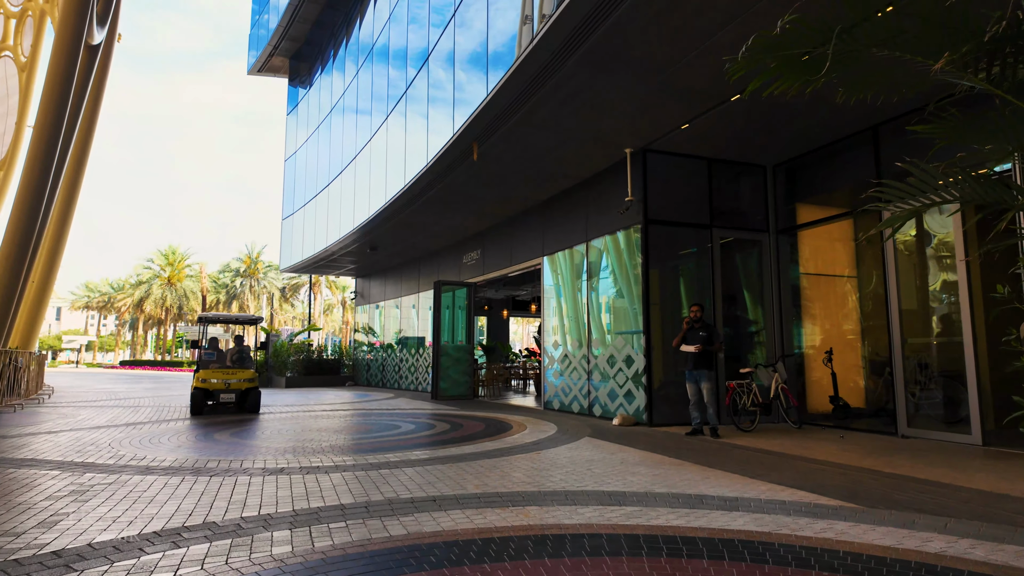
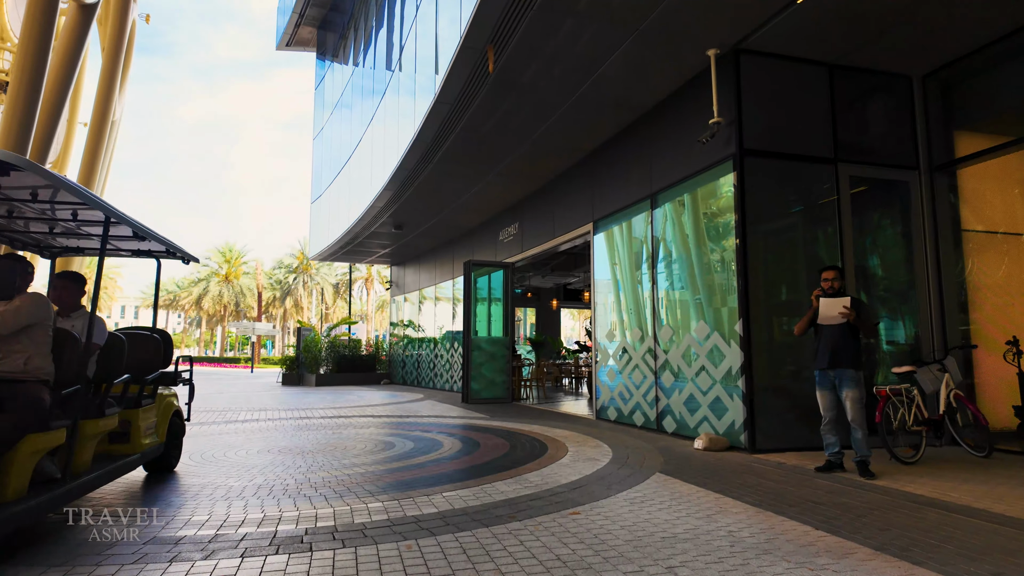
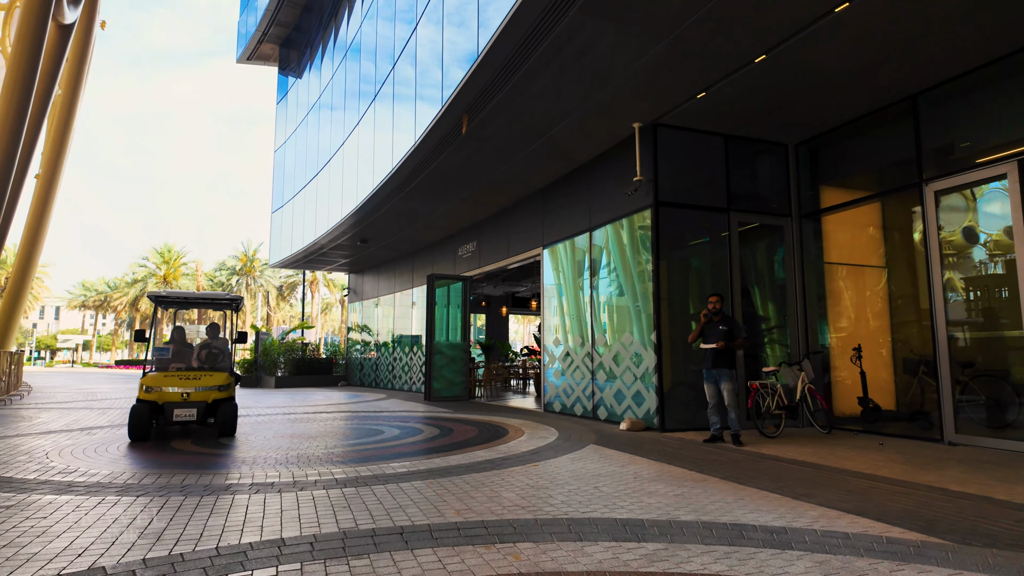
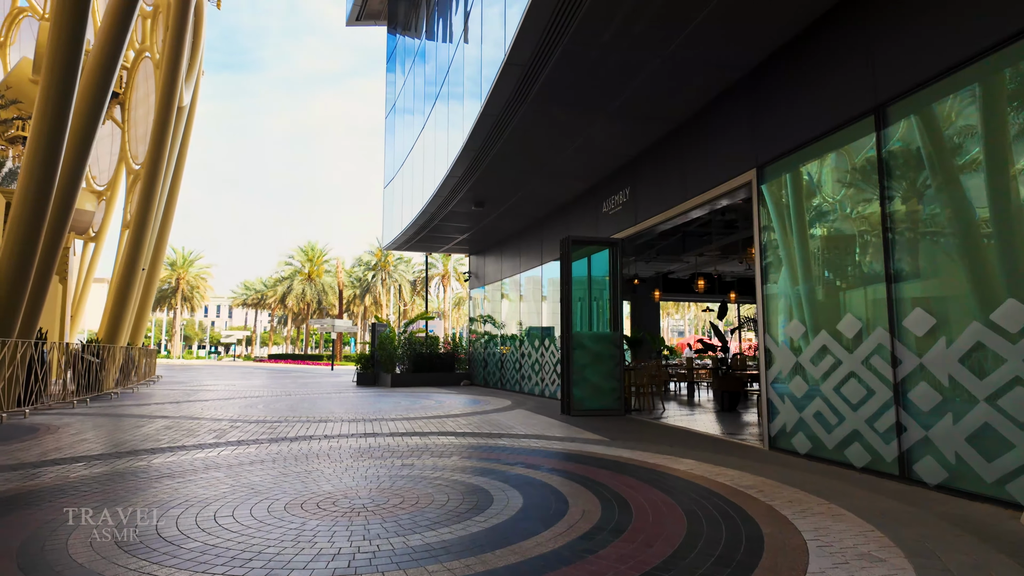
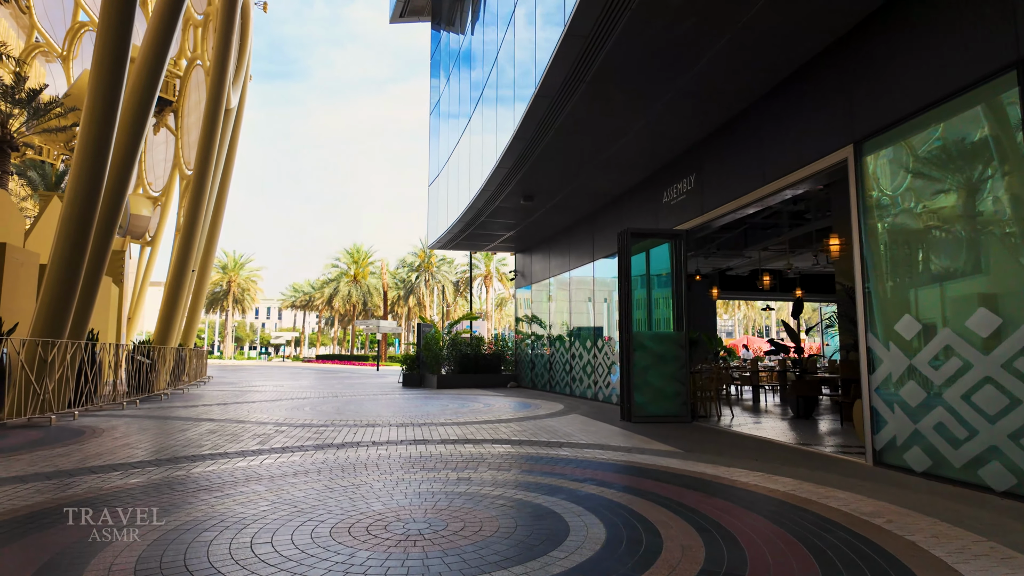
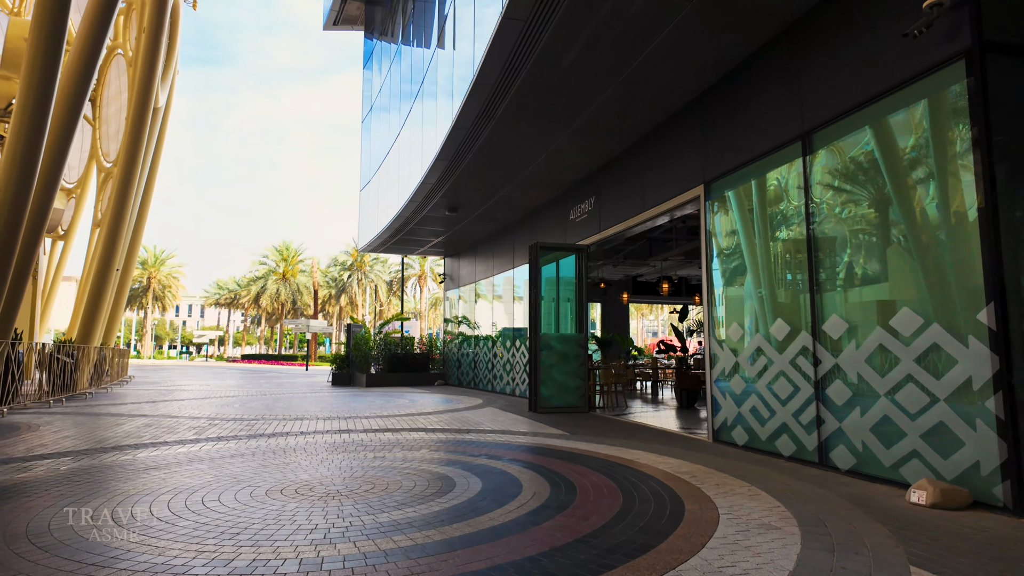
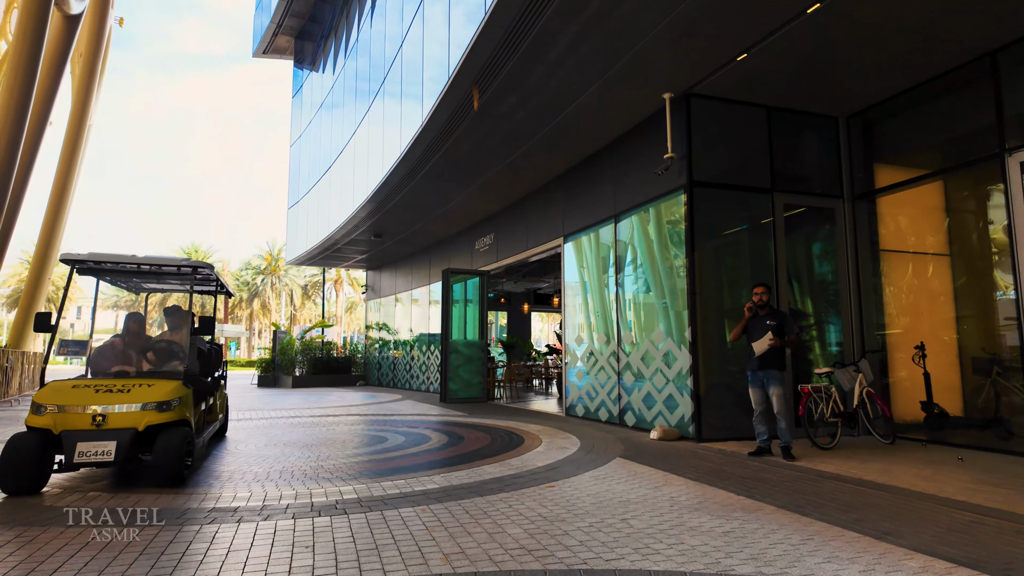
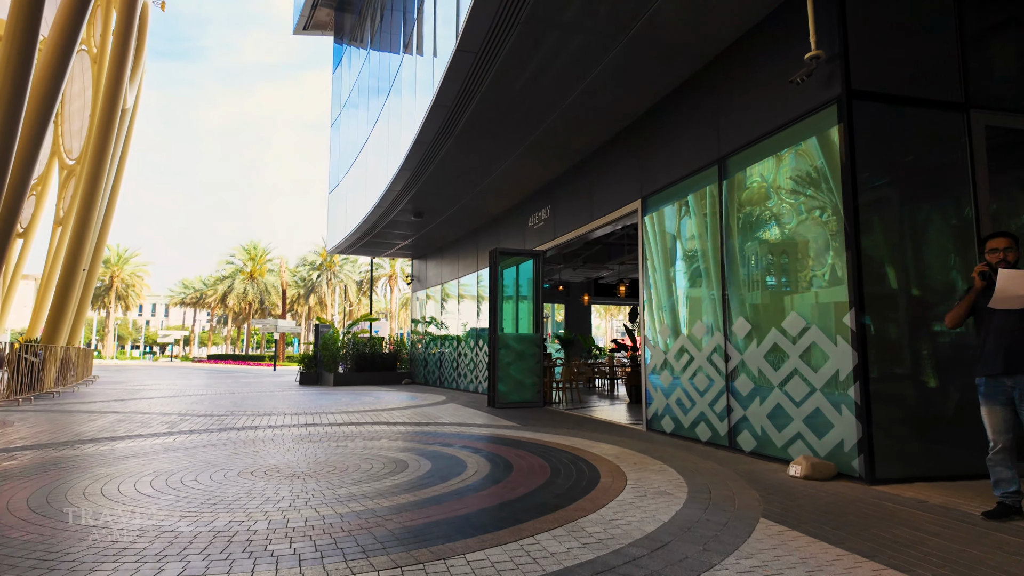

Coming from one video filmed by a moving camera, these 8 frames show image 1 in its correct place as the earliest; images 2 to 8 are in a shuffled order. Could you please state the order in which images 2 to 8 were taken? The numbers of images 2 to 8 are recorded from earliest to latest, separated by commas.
3, 7, 2, 8, 6, 4, 5
